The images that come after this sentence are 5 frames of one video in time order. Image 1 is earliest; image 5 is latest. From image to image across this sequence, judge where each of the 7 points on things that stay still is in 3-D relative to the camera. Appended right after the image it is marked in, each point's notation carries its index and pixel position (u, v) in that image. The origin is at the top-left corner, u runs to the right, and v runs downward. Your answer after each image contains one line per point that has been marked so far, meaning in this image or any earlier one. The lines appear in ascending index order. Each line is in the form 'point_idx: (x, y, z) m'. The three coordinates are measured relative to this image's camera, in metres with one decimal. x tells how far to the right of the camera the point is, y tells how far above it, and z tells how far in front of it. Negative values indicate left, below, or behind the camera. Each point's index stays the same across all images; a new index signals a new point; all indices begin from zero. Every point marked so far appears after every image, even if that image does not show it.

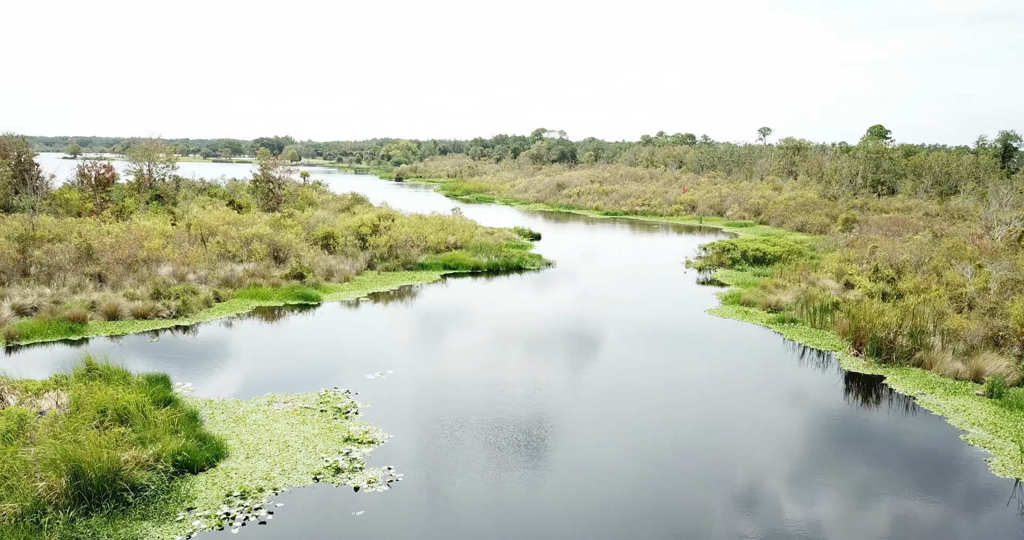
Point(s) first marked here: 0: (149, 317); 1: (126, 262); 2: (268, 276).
0: (-7.1, -0.9, +14.7) m
1: (-8.8, +0.2, +17.3) m
2: (-5.8, -0.1, +18.1) m
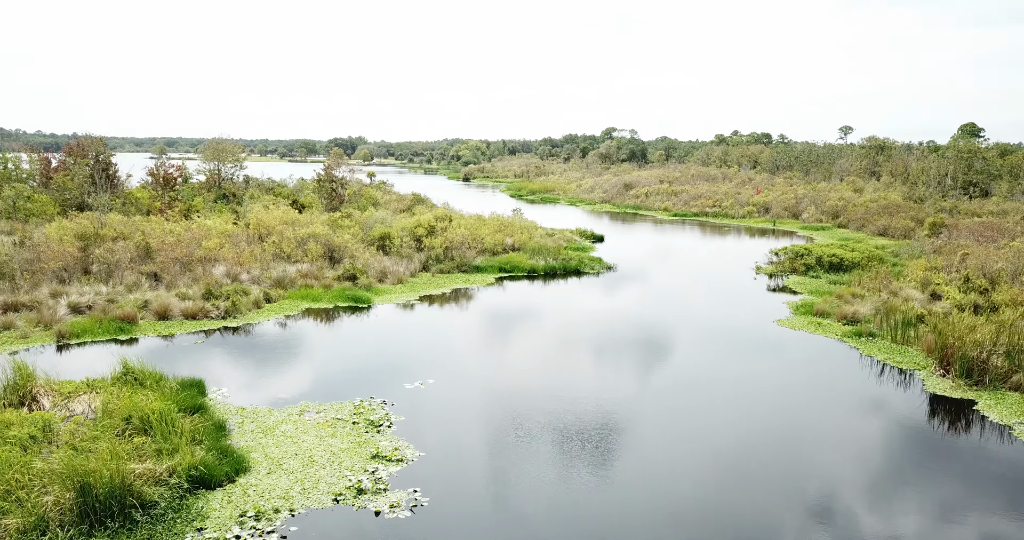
0: (-6.1, -0.9, +14.6) m
1: (-7.6, +0.2, +17.4) m
2: (-4.5, -0.2, +17.9) m
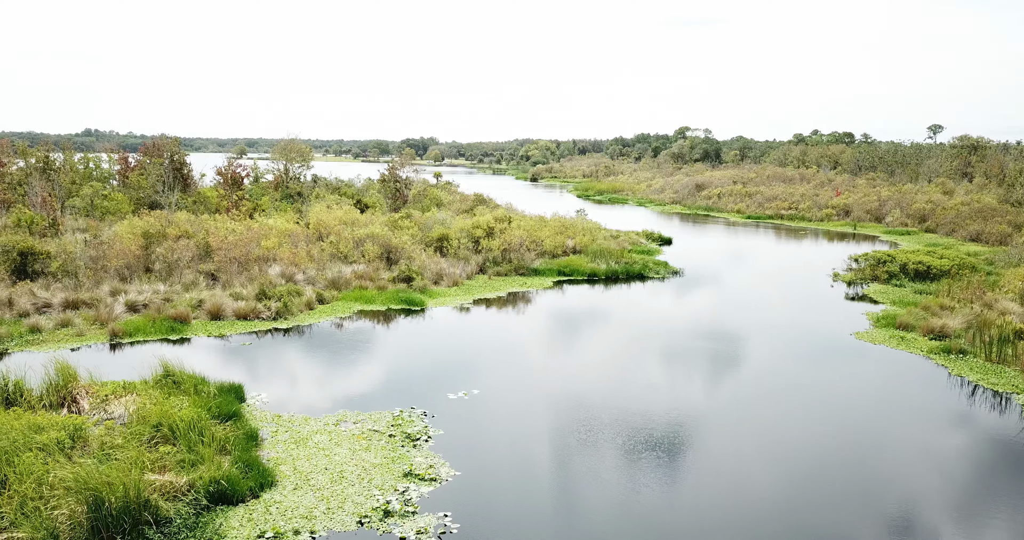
0: (-5.0, -0.9, +14.5) m
1: (-6.2, +0.2, +17.4) m
2: (-3.2, -0.2, +17.6) m
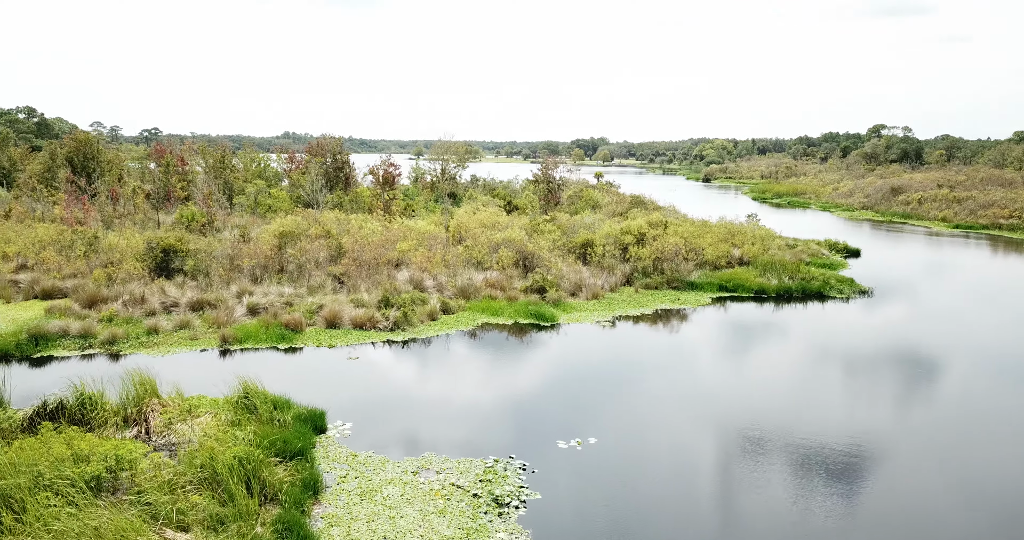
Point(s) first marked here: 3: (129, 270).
0: (-2.6, -1.0, +13.5) m
1: (-3.1, +0.2, +16.6) m
2: (-0.1, -0.4, +16.1) m
3: (-7.8, 0.0, +15.5) m
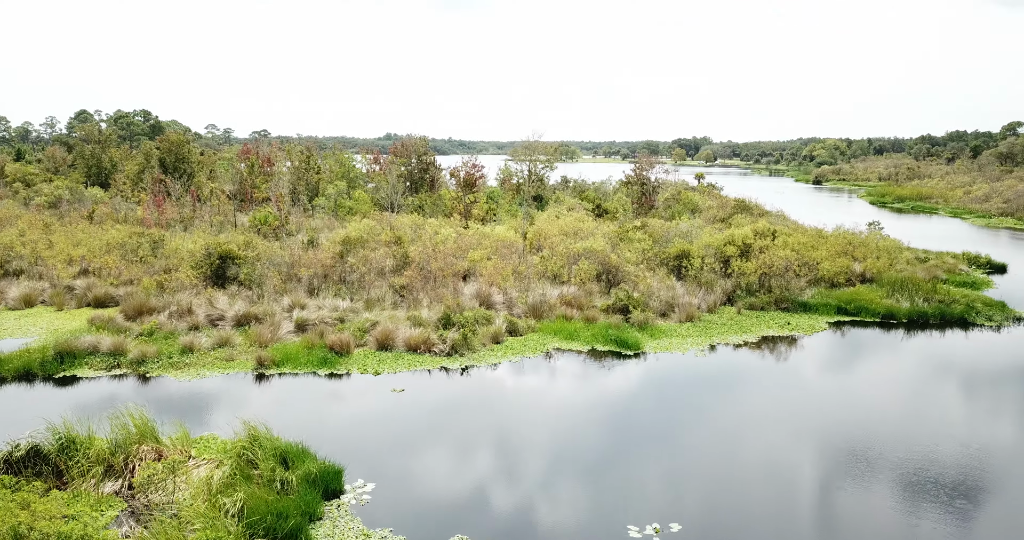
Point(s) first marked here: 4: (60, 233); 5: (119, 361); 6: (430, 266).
0: (-1.4, -1.3, +11.9) m
1: (-1.5, -0.1, +15.0) m
2: (+1.4, -0.7, +14.2) m
3: (-6.3, -0.2, +14.5) m
4: (-11.4, +0.9, +19.1) m
5: (-5.7, -1.3, +11.0) m
6: (-1.6, +0.1, +15.2) m
